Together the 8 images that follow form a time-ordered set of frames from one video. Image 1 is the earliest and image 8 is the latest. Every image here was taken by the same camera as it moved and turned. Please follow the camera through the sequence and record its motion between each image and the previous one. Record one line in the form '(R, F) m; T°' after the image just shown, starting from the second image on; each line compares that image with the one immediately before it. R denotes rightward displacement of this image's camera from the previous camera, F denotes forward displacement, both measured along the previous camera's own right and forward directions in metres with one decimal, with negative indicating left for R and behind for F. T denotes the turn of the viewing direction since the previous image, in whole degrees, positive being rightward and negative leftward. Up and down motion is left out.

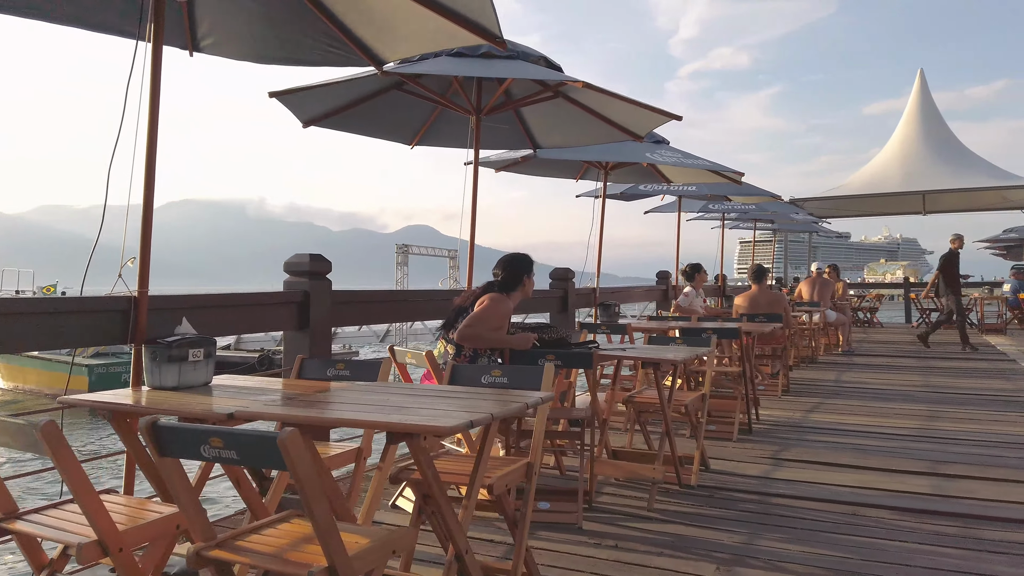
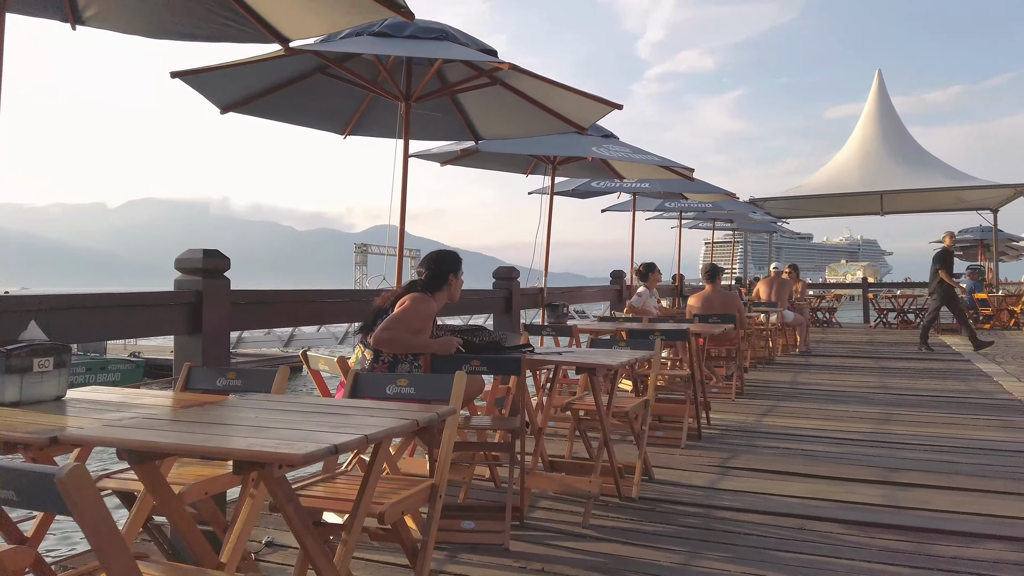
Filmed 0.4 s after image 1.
(+0.2, +0.3) m; +2°
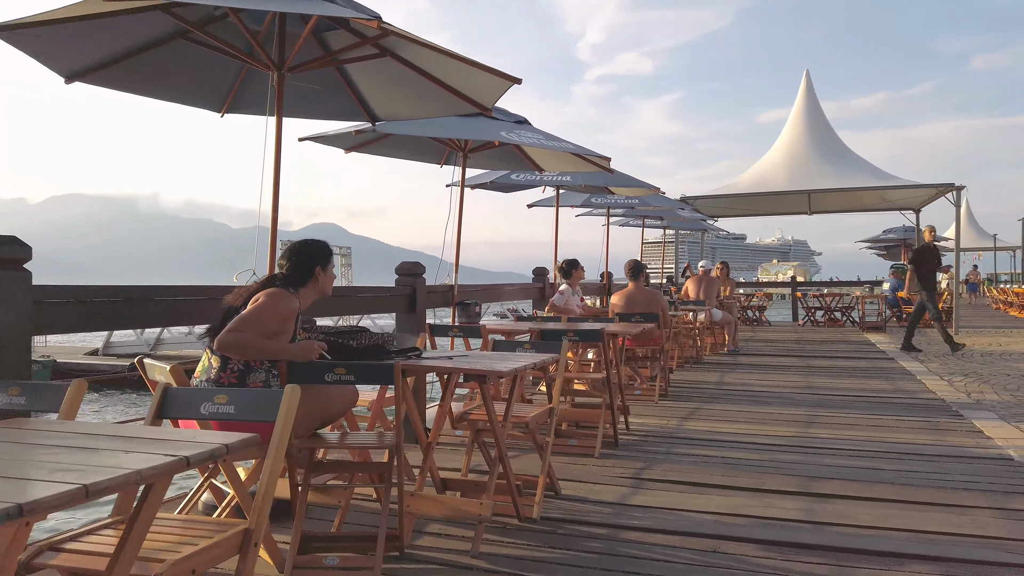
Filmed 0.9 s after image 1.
(+0.2, +0.4) m; +4°
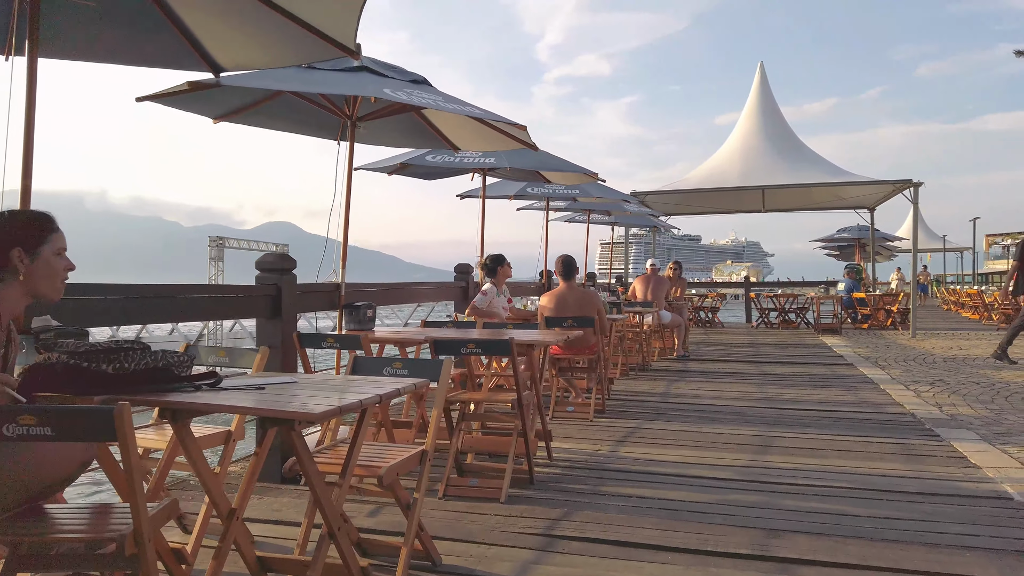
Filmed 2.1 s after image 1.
(+0.3, +1.0) m; +3°
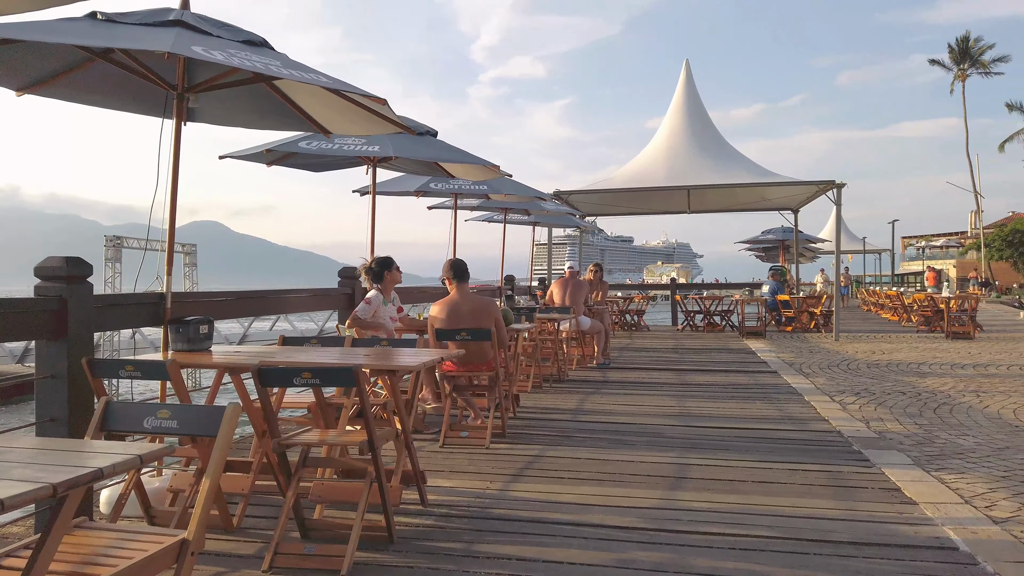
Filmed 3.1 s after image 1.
(+0.3, +0.7) m; +5°
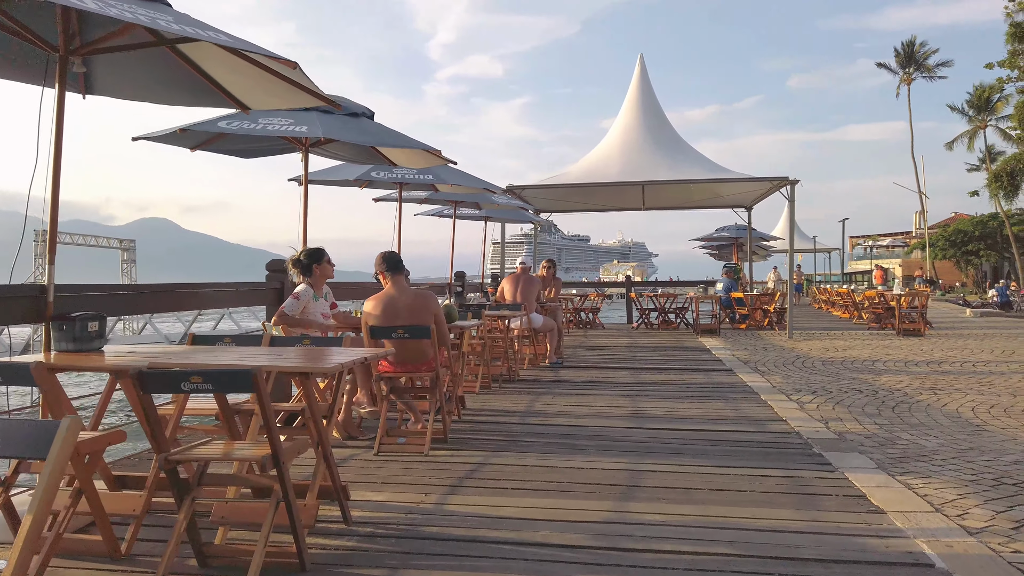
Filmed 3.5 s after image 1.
(+0.1, +0.4) m; +3°
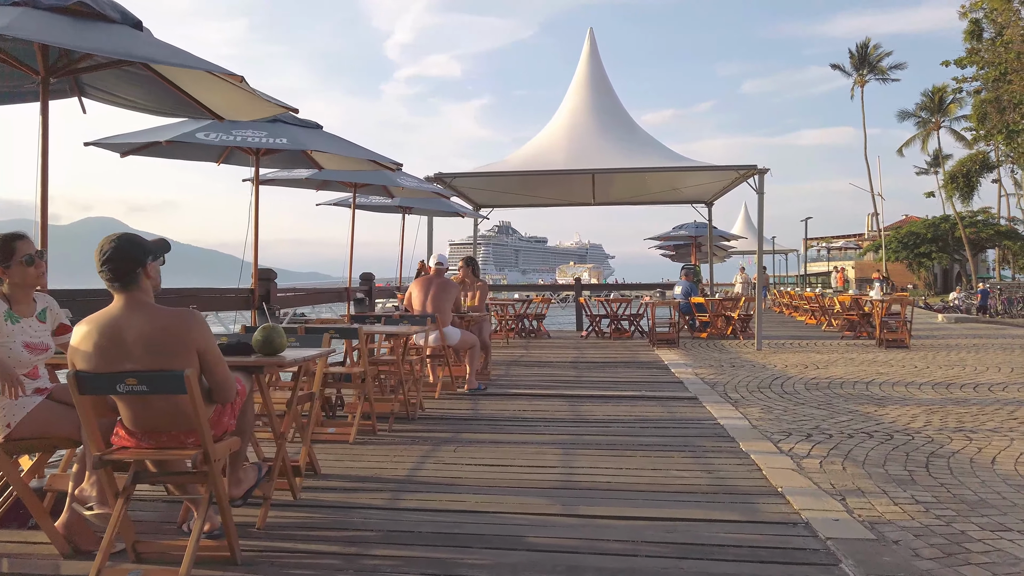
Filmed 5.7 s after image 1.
(+0.5, +2.0) m; +3°
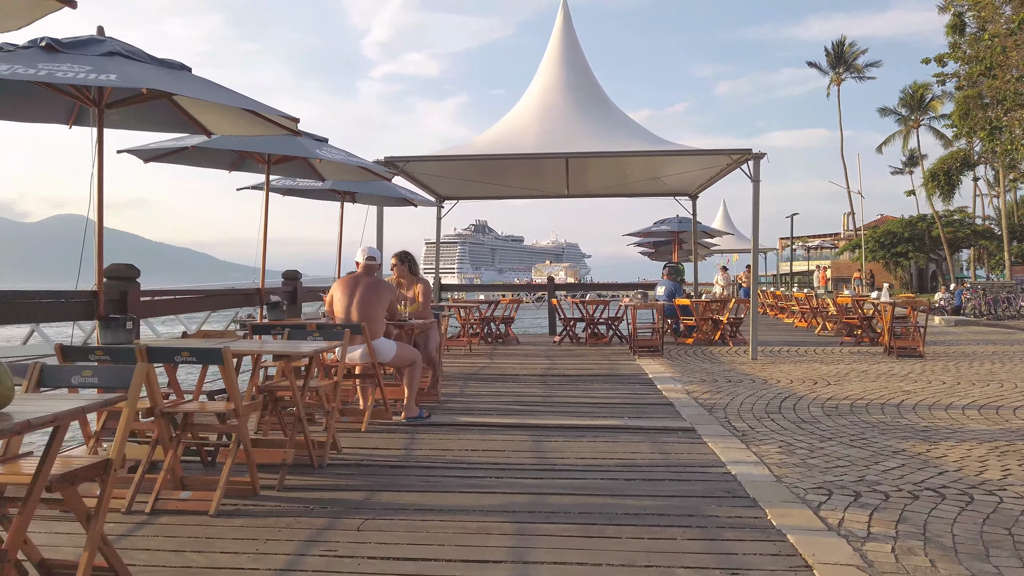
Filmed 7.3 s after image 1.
(+0.2, +1.5) m; +2°
